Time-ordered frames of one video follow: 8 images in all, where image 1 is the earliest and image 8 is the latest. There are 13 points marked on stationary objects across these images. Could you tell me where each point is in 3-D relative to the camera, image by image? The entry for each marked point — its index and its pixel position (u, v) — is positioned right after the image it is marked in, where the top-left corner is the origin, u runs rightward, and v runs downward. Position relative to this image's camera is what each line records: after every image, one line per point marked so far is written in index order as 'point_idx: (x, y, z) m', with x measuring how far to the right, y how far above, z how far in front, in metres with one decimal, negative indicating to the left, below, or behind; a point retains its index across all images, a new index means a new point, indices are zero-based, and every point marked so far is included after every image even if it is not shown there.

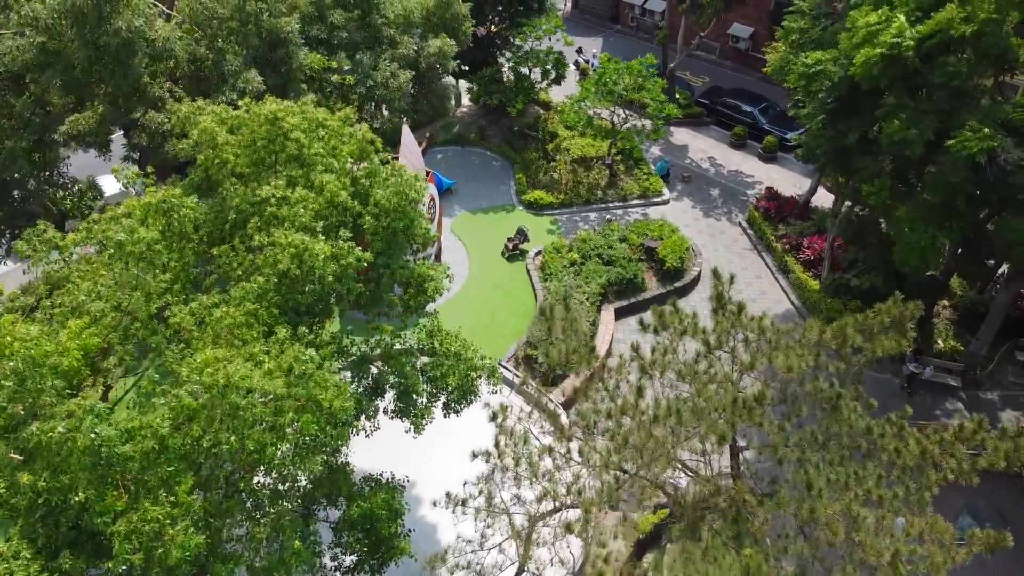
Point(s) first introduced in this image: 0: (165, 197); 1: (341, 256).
0: (-4.4, +1.1, +10.3) m
1: (-2.1, +0.4, +10.1) m
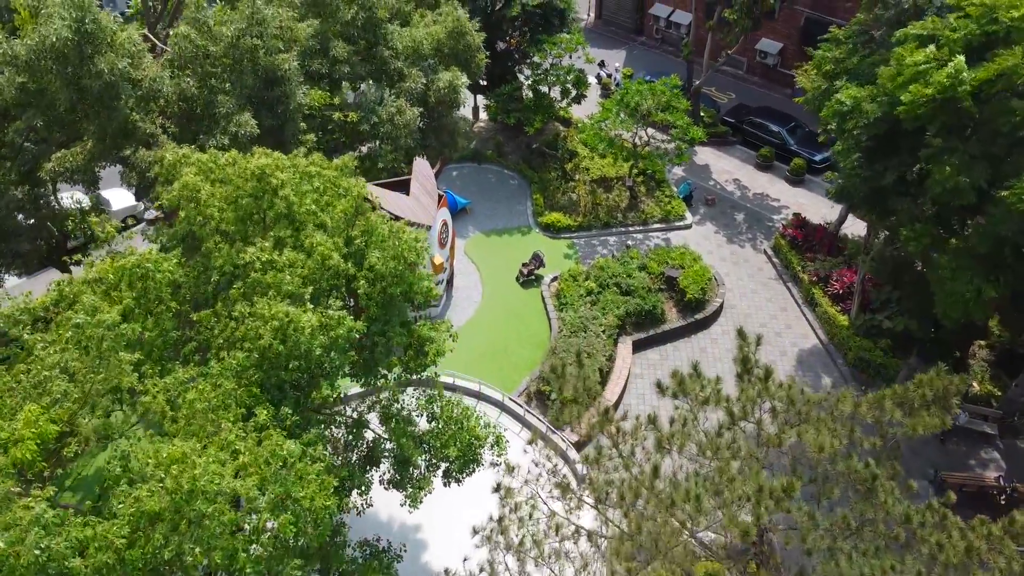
0: (-4.3, +0.3, +9.4) m
1: (-2.0, -0.4, +9.2) m
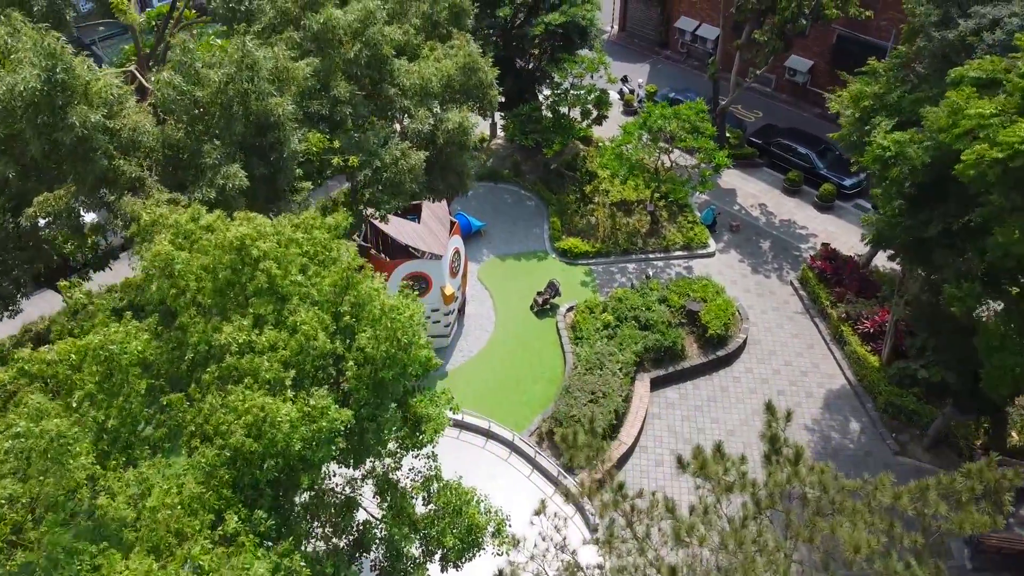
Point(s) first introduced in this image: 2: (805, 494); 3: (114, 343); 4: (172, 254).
0: (-4.2, -0.5, +8.6) m
1: (-2.0, -1.3, +8.3) m
2: (+3.9, -2.8, +10.9) m
3: (-4.1, -0.6, +8.4) m
4: (-4.0, +0.3, +9.4) m
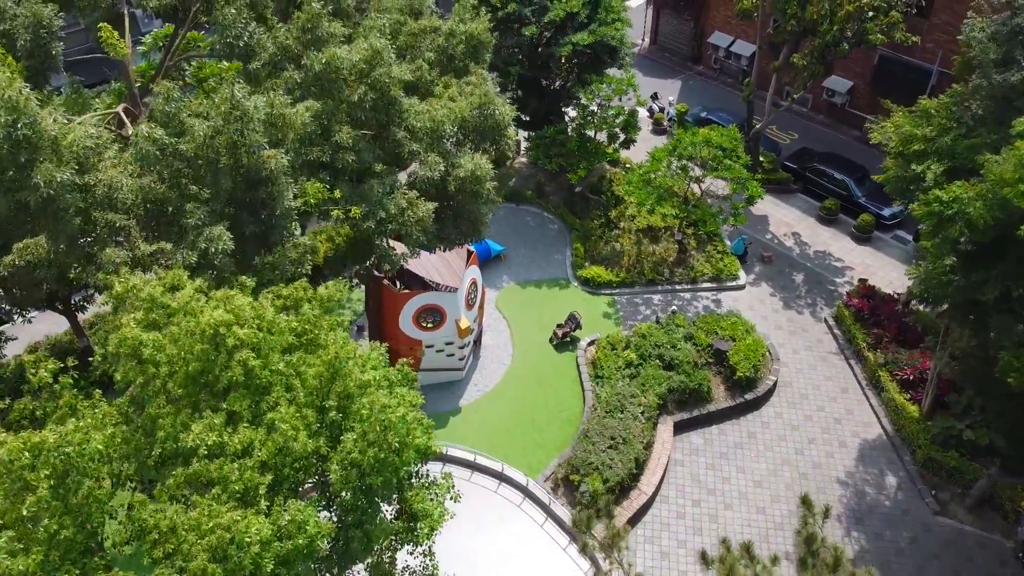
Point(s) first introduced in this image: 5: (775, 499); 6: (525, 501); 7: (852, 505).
0: (-4.2, -1.4, +7.6) m
1: (-2.0, -2.2, +7.3) m
2: (+4.0, -3.8, +9.8) m
3: (-4.1, -1.4, +7.5) m
4: (-3.9, -0.5, +8.5) m
5: (+6.4, -5.1, +19.9) m
6: (+0.3, -5.0, +19.1) m
7: (+8.2, -5.2, +19.7) m
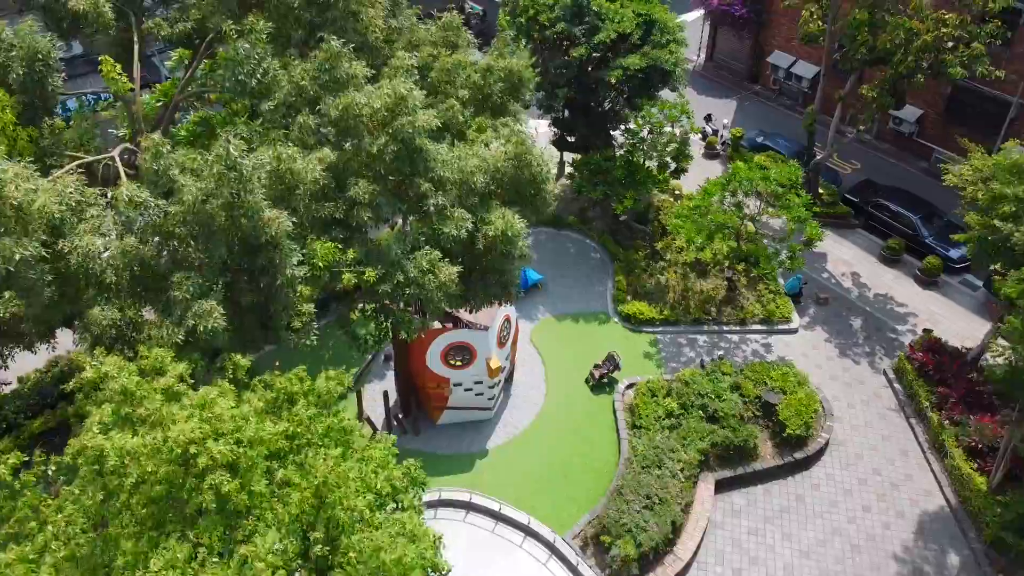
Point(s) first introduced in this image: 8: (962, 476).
0: (-4.1, -2.2, +6.5) m
1: (-1.9, -3.1, +6.1) m
2: (+4.1, -4.9, +8.3) m
3: (-3.9, -2.2, +6.4) m
4: (-3.7, -1.3, +7.4) m
5: (+7.0, -6.4, +18.2) m
6: (+0.8, -6.0, +17.8) m
7: (+8.8, -6.6, +18.0) m
8: (+10.7, -4.5, +19.4) m
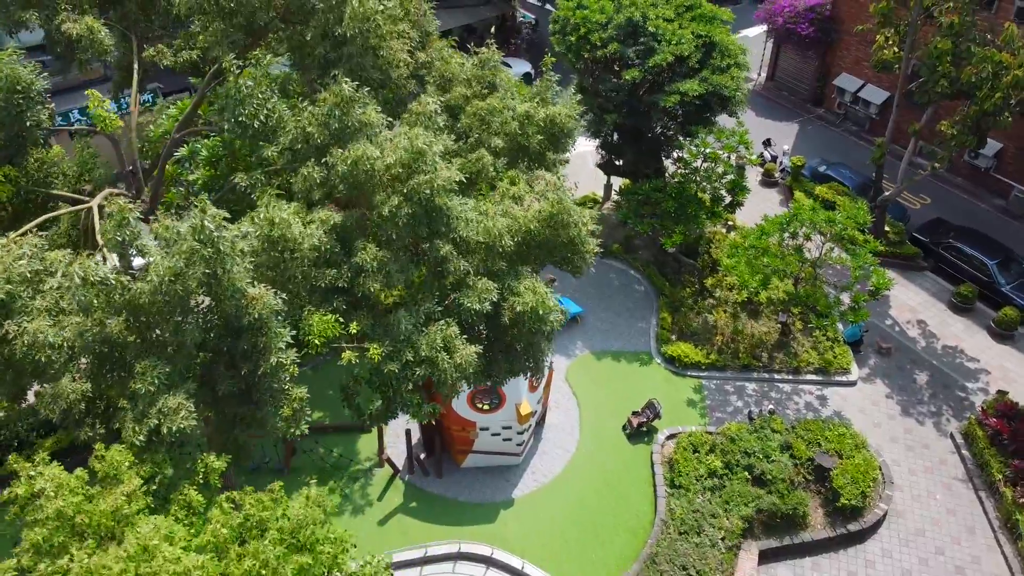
0: (-4.1, -2.9, +5.4) m
1: (-2.0, -4.0, +4.8) m
2: (+4.0, -6.1, +6.6) m
3: (-4.0, -3.0, +5.2) m
4: (-3.6, -2.1, +6.2) m
5: (+7.3, -7.7, +16.5) m
6: (+1.2, -7.0, +16.4) m
7: (+9.1, -7.9, +16.1) m
8: (+11.3, -5.9, +17.4) m
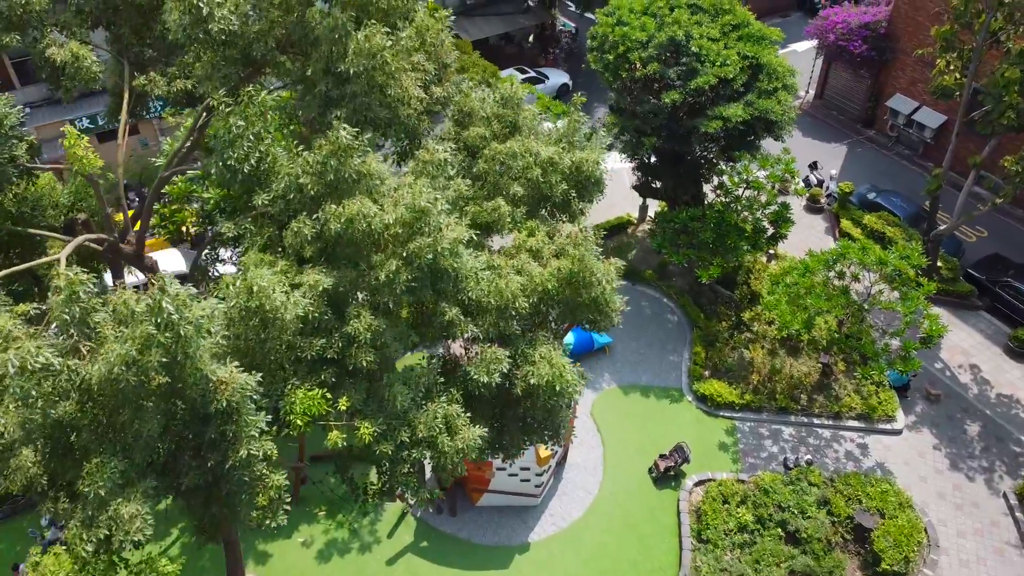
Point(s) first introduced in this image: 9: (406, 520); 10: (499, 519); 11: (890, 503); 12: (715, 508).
0: (-4.2, -3.5, +4.5) m
1: (-2.2, -4.6, +3.8) m
2: (+3.8, -7.0, +5.4) m
3: (-4.1, -3.6, +4.4) m
4: (-3.7, -2.7, +5.3) m
5: (+7.5, -8.7, +15.1) m
6: (+1.4, -7.7, +15.3) m
7: (+9.2, -9.0, +14.7) m
8: (+11.5, -7.1, +15.9) m
9: (-2.4, -5.3, +18.8) m
10: (-0.3, -5.4, +18.9) m
11: (+8.4, -4.8, +18.3) m
12: (+4.6, -4.9, +18.4) m
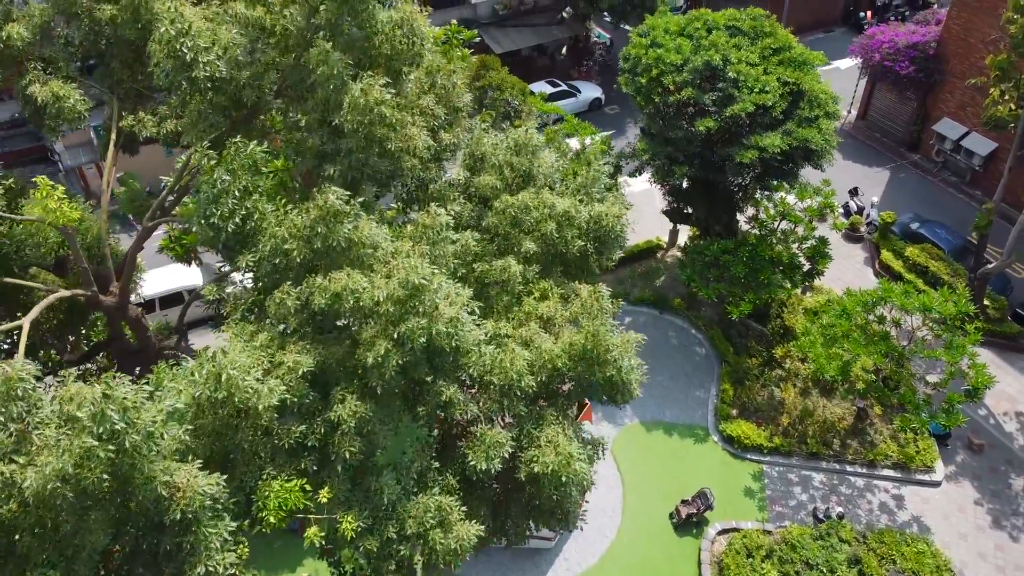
0: (-4.4, -4.1, +3.8) m
1: (-2.5, -5.3, +3.1) m
2: (+3.5, -7.8, +4.5) m
3: (-4.3, -4.2, +3.7) m
4: (-3.8, -3.3, +4.6) m
5: (+7.5, -9.6, +14.0) m
6: (+1.5, -8.5, +14.4) m
7: (+9.2, -10.0, +13.6) m
8: (+11.6, -8.2, +14.7) m
9: (-2.2, -6.0, +18.1) m
10: (0.0, -6.1, +18.1) m
11: (+8.7, -5.8, +17.2) m
12: (+4.8, -5.8, +17.4) m
